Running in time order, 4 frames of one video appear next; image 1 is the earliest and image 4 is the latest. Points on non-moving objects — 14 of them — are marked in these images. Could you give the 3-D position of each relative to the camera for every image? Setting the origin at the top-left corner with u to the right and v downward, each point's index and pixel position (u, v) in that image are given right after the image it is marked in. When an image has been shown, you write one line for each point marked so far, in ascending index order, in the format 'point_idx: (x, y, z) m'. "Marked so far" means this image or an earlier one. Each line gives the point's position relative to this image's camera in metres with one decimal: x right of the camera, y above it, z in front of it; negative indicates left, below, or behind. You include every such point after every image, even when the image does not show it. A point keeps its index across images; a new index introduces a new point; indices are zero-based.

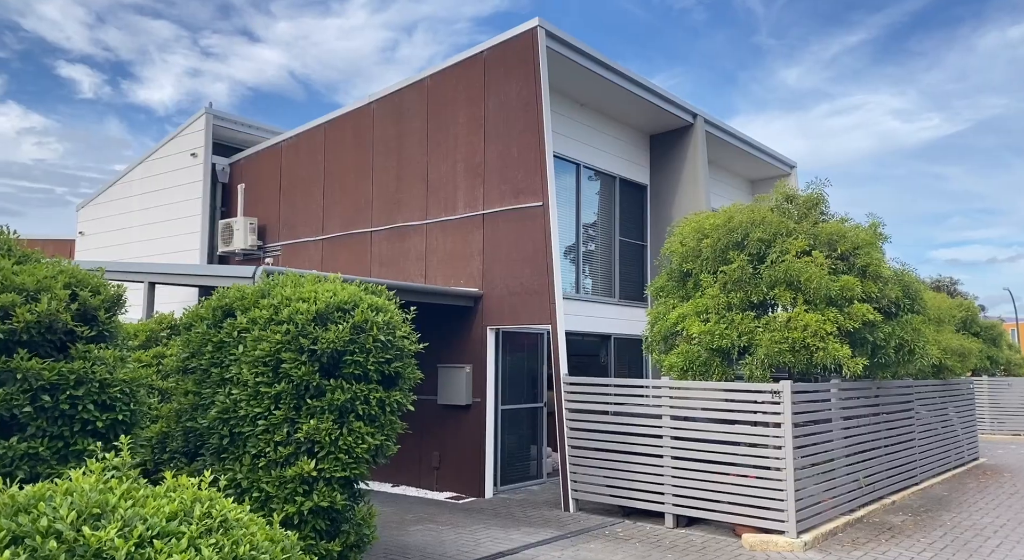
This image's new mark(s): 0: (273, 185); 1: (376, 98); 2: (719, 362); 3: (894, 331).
0: (-4.1, +1.6, +13.1) m
1: (-2.0, +2.7, +11.6) m
2: (+2.3, -0.9, +8.6) m
3: (+4.4, -0.6, +8.9) m
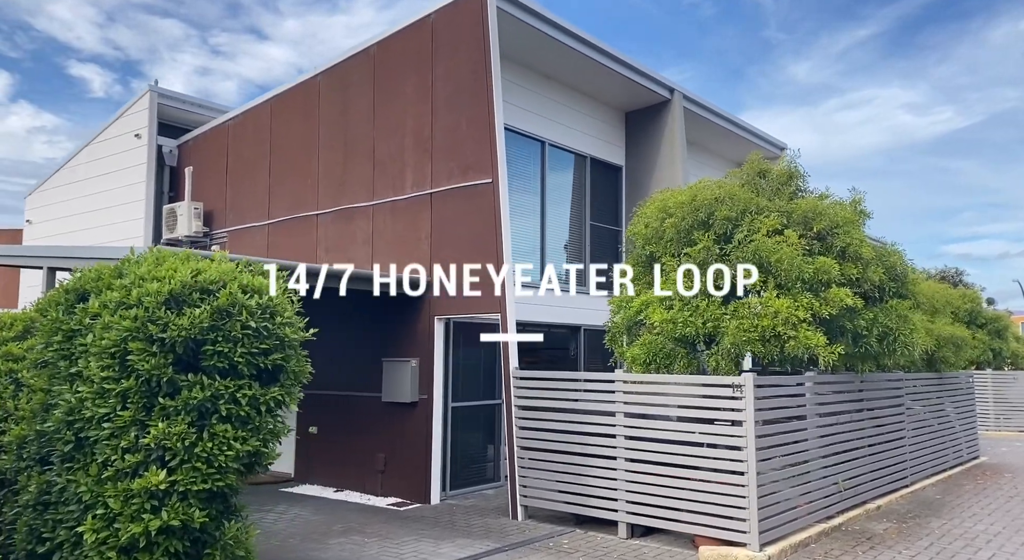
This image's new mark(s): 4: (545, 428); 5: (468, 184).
0: (-4.6, +1.8, +12.3) m
1: (-2.6, +2.9, +10.8) m
2: (+1.7, -0.7, +7.8) m
3: (+3.8, -0.4, +8.0) m
4: (+0.3, -1.5, +7.9) m
5: (-0.5, +1.1, +8.9) m
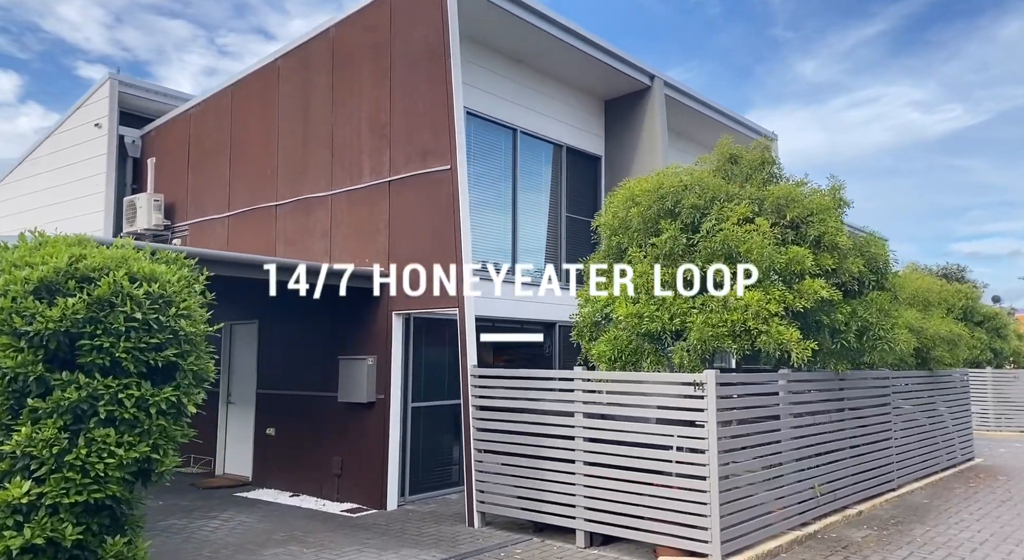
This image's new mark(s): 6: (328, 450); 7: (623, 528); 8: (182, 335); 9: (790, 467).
0: (-5.0, +1.9, +11.8) m
1: (-3.1, +3.0, +10.3) m
2: (+1.3, -0.7, +7.3) m
3: (+3.3, -0.3, +7.5) m
4: (-0.1, -1.4, +7.4) m
5: (-0.9, +1.2, +8.4) m
6: (-2.1, -2.0, +9.0) m
7: (+1.0, -2.1, +6.6) m
8: (-1.9, -0.3, +4.5) m
9: (+2.6, -1.7, +7.1) m
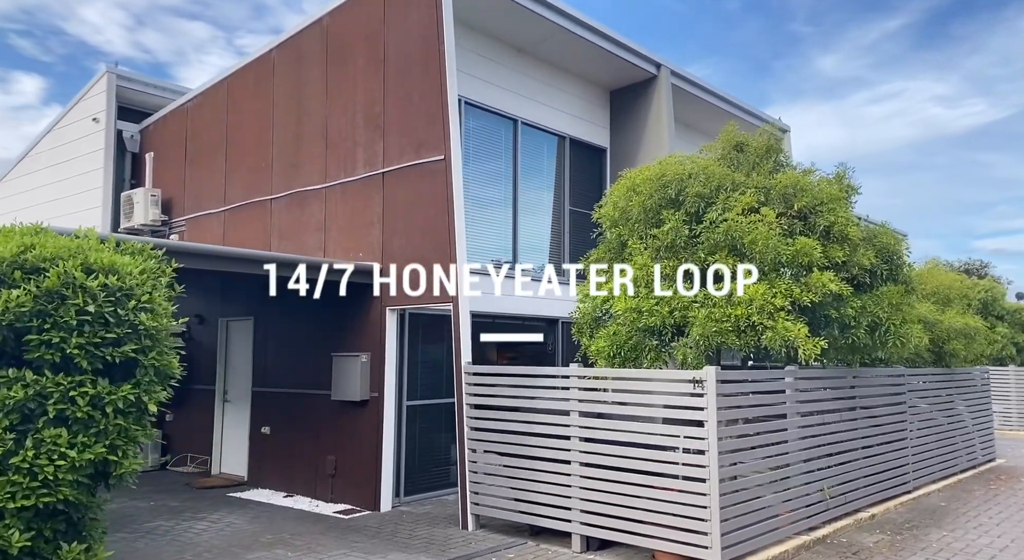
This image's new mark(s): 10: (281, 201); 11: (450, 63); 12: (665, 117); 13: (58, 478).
0: (-5.0, +1.9, +11.6) m
1: (-3.1, +3.1, +10.1) m
2: (+1.2, -0.6, +7.0) m
3: (+3.3, -0.2, +7.1) m
4: (-0.1, -1.4, +7.2) m
5: (-1.0, +1.2, +8.2) m
6: (-2.2, -1.9, +8.8) m
7: (+0.9, -2.0, +6.3) m
8: (-2.0, -0.3, +4.3) m
9: (+2.5, -1.7, +6.8) m
10: (-2.9, +1.0, +9.8) m
11: (-0.6, +2.2, +7.9) m
12: (+2.2, +2.3, +11.1) m
13: (-2.3, -1.0, +3.9) m
